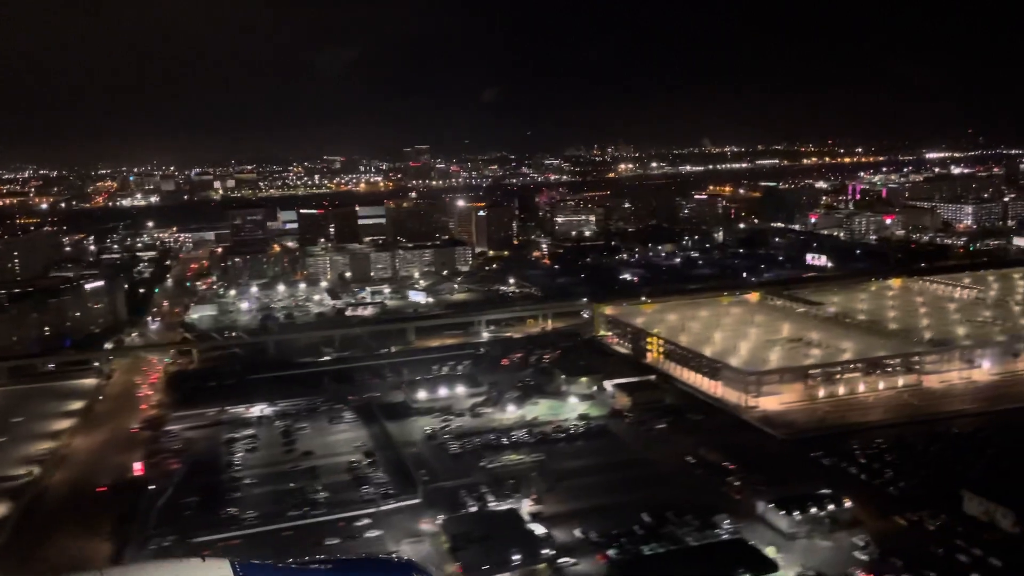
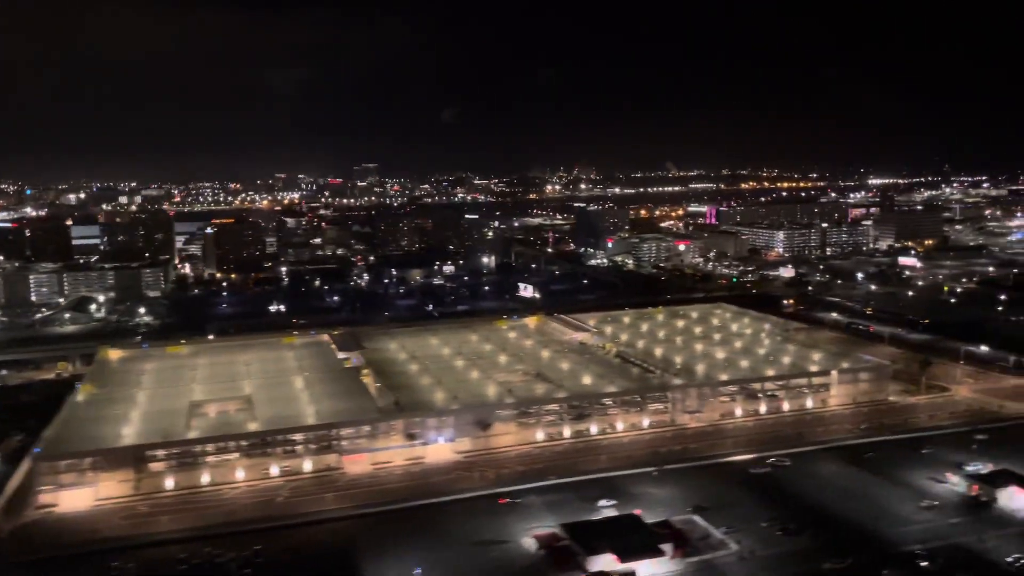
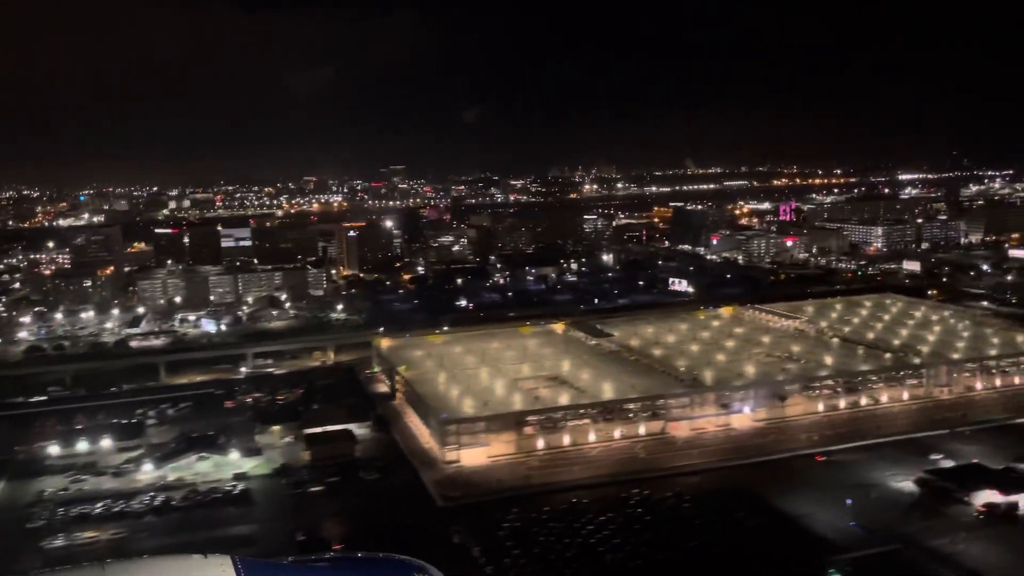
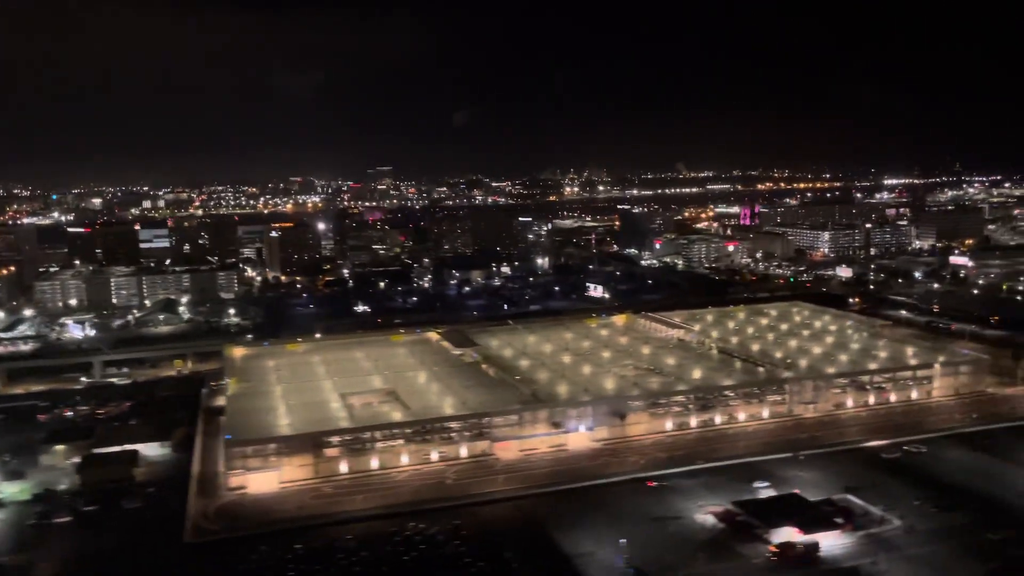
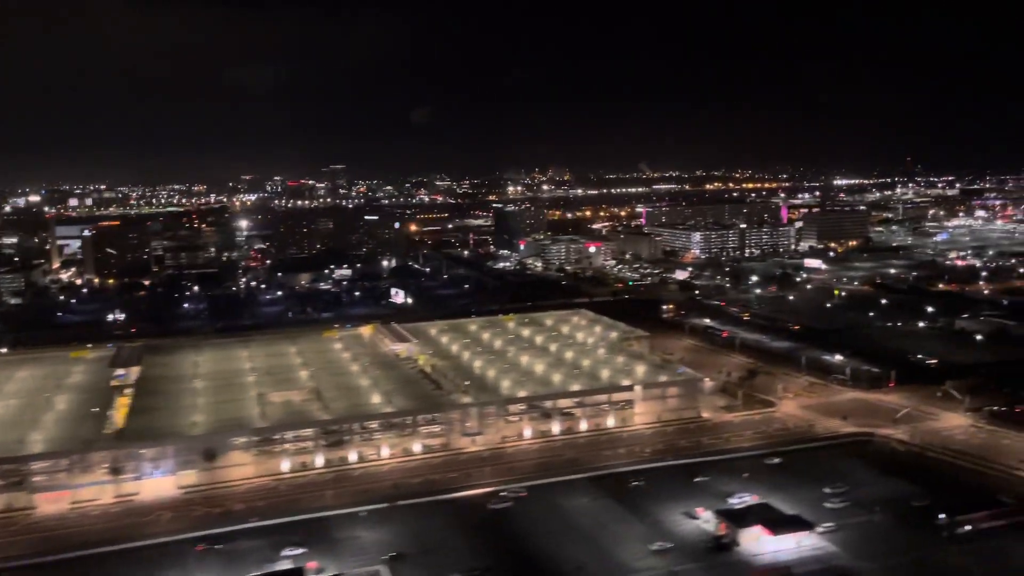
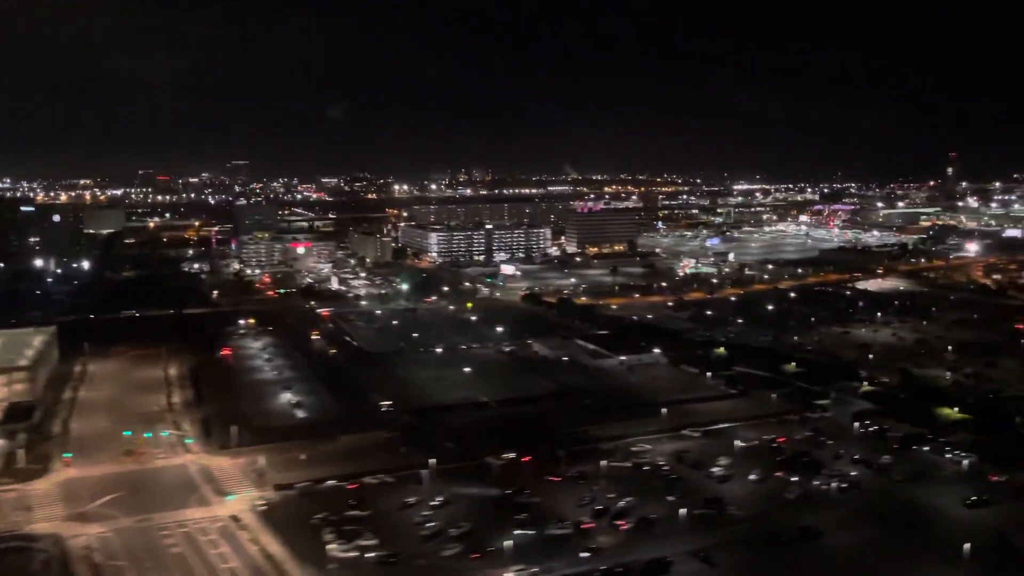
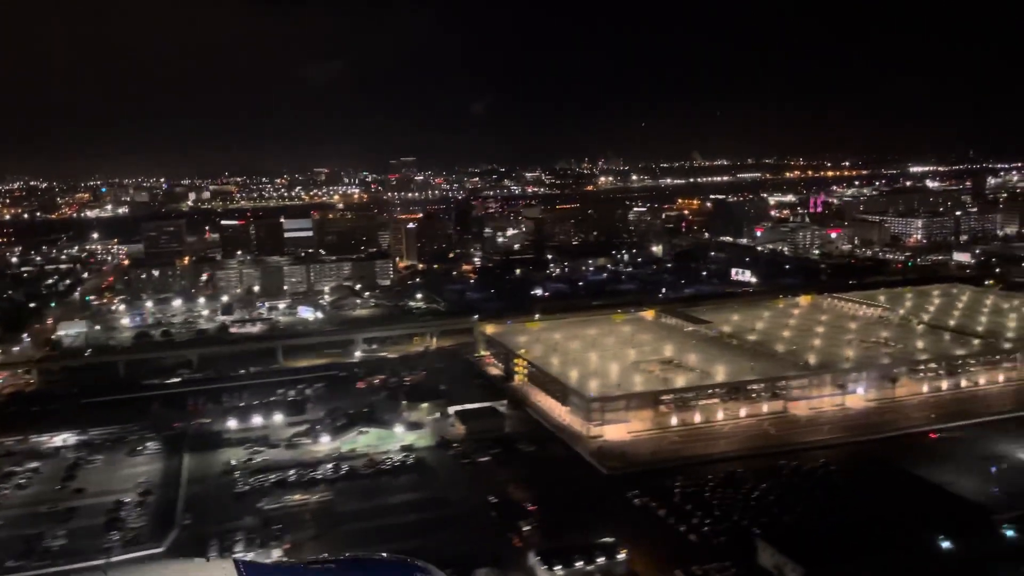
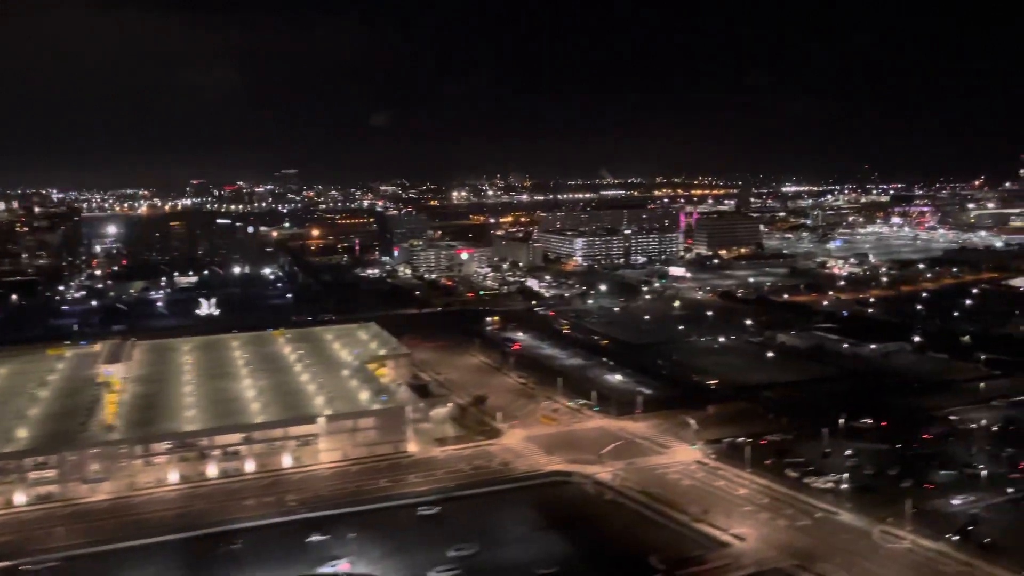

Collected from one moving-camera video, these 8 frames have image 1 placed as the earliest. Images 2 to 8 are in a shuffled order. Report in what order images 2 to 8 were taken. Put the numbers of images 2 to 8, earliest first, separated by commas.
7, 3, 4, 2, 5, 8, 6
